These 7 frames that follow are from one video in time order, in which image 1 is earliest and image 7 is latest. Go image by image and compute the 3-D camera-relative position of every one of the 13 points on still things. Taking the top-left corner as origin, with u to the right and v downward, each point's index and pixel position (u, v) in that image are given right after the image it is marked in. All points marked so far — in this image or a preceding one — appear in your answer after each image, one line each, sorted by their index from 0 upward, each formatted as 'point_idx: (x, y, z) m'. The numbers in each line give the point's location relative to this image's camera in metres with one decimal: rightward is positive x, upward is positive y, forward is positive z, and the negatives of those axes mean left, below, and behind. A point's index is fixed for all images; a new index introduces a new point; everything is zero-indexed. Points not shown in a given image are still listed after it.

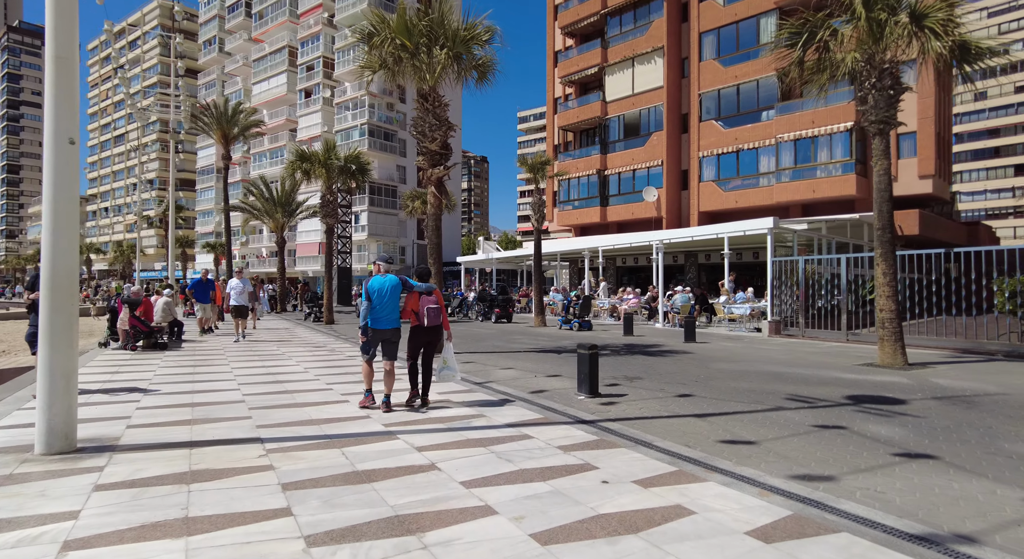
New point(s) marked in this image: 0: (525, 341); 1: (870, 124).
0: (+0.4, -1.6, +15.2) m
1: (+6.2, +2.7, +10.3) m
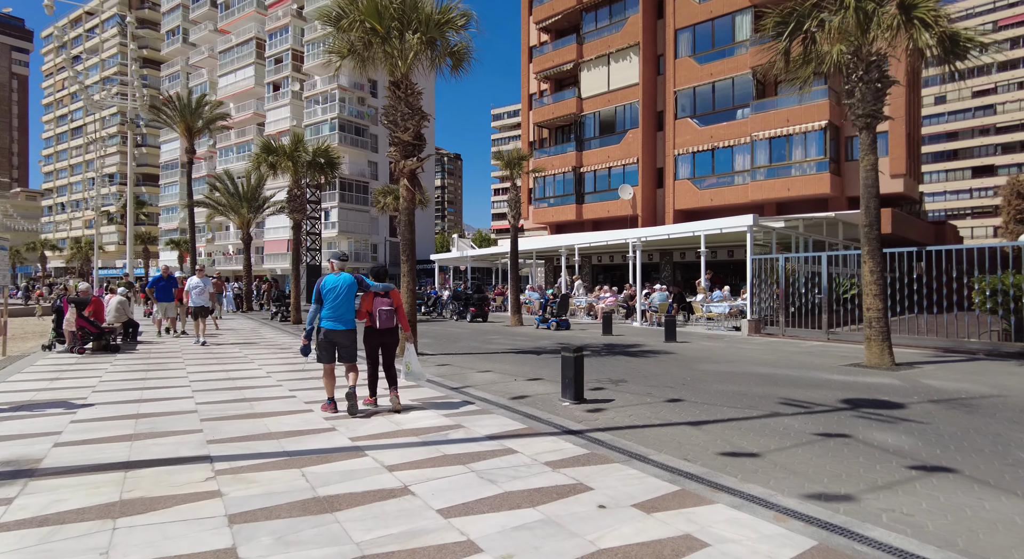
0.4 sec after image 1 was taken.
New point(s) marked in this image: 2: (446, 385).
0: (-0.2, -1.5, +14.7) m
1: (+5.8, +2.7, +10.1) m
2: (-0.9, -1.5, +8.6) m
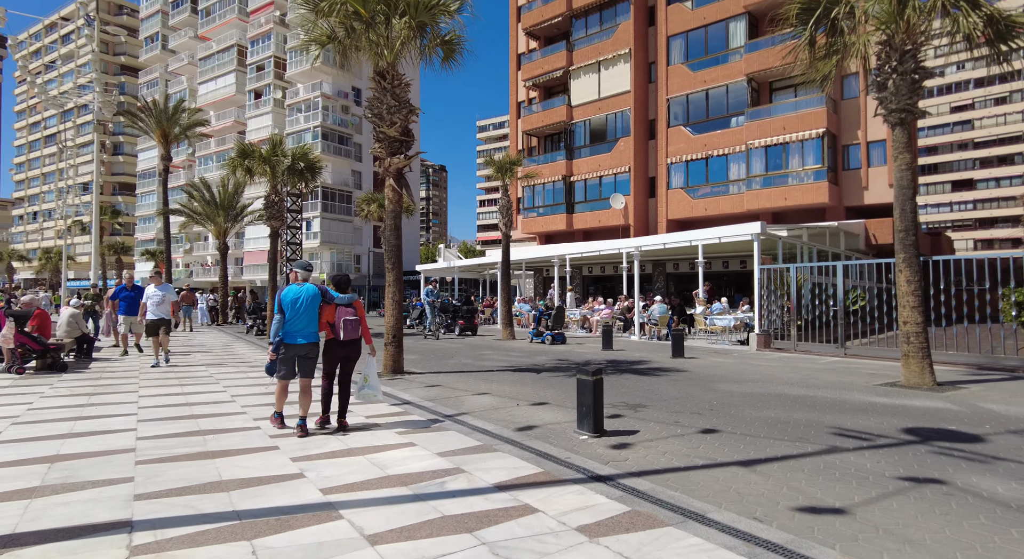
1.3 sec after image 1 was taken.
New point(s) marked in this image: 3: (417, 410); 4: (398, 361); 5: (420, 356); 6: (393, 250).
0: (-0.4, -1.8, +13.6) m
1: (+5.8, +2.6, +9.2) m
2: (-0.9, -1.6, +7.4) m
3: (-1.2, -1.7, +7.6) m
4: (-2.1, -1.5, +10.8) m
5: (-2.2, -1.8, +14.3) m
6: (-2.1, +0.6, +10.6) m
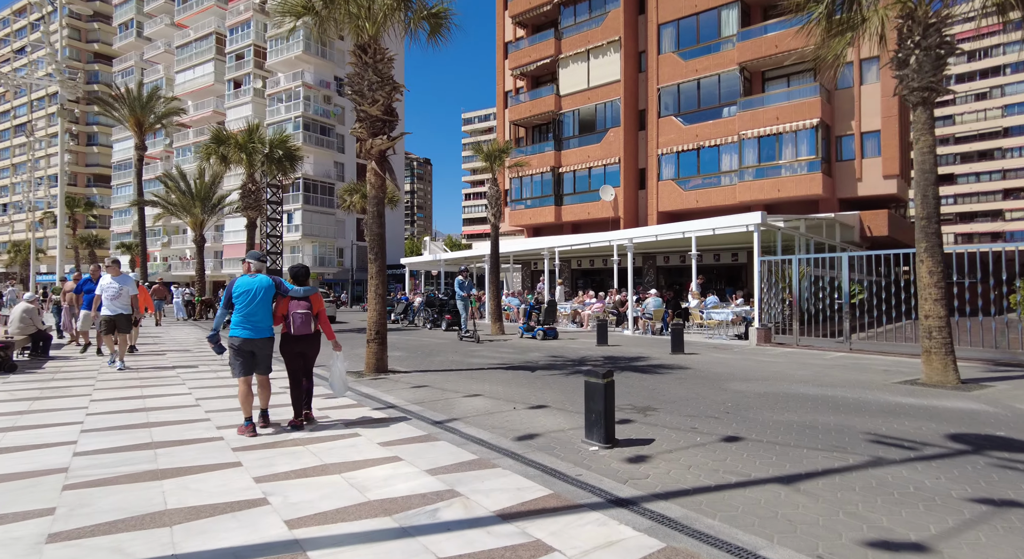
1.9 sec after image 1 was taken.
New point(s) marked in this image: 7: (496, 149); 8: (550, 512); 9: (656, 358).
0: (-0.6, -1.6, +12.8) m
1: (+5.7, +2.7, +8.5) m
2: (-1.0, -1.5, +6.6) m
3: (-1.2, -1.5, +6.8) m
4: (-2.2, -1.3, +10.0) m
5: (-2.4, -1.7, +13.6) m
6: (-2.2, +0.7, +9.8) m
7: (-0.5, +4.3, +19.9) m
8: (+0.2, -1.4, +3.7) m
9: (+2.9, -1.6, +11.9) m
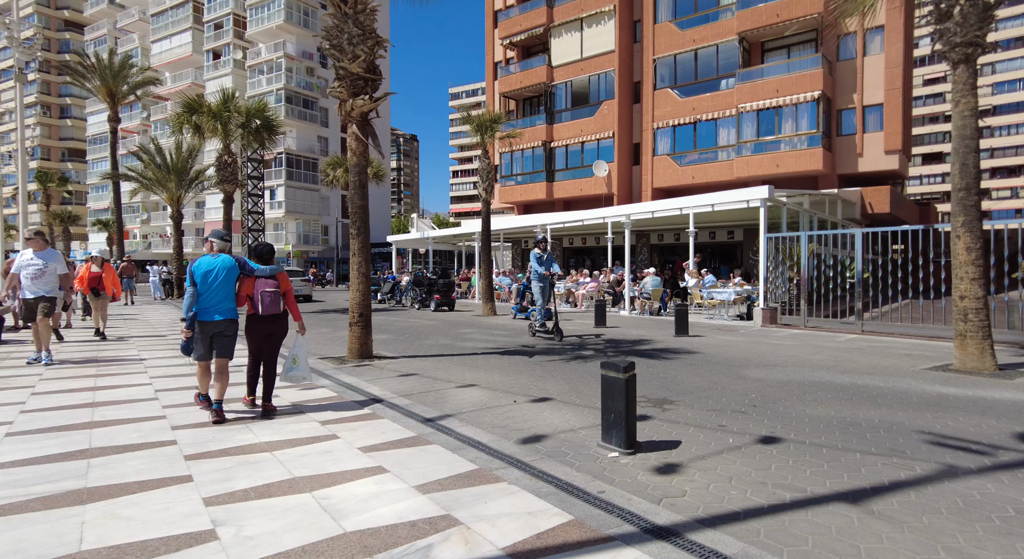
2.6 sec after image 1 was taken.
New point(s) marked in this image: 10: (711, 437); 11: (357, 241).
0: (-0.7, -1.2, +12.0) m
1: (+5.7, +3.0, +7.7) m
2: (-0.9, -1.3, +5.8) m
3: (-1.2, -1.3, +6.0) m
4: (-2.3, -1.0, +9.2) m
5: (-2.6, -1.2, +12.7) m
6: (-2.3, +1.0, +8.9) m
7: (-0.8, +5.1, +18.9) m
8: (+0.3, -1.3, +2.9) m
9: (+2.8, -1.2, +11.2) m
10: (+1.6, -1.3, +4.9) m
11: (-2.3, +0.6, +8.9) m
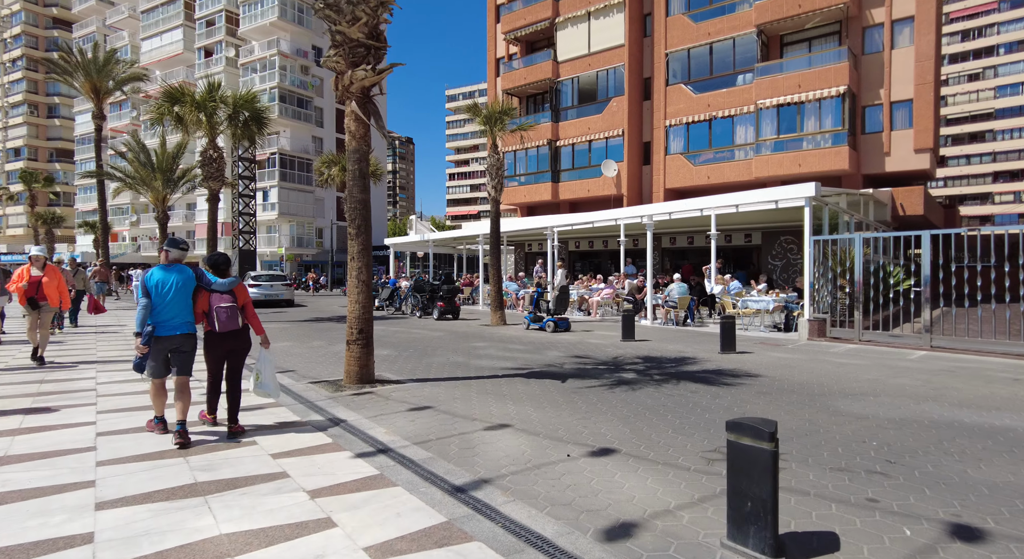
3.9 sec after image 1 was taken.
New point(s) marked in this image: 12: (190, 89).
0: (-0.3, -1.3, +10.5) m
1: (+6.1, +2.9, +6.3) m
2: (-0.5, -1.4, +4.3) m
3: (-0.8, -1.4, +4.4) m
4: (-1.9, -1.1, +7.7) m
5: (-2.2, -1.3, +11.2) m
6: (-1.9, +0.9, +7.4) m
7: (-0.5, +4.9, +17.4) m
8: (+0.7, -1.4, +1.4) m
9: (+3.1, -1.3, +9.7) m
10: (+2.1, -1.4, +3.4) m
11: (-1.9, +0.5, +7.4) m
12: (-10.1, +5.9, +18.7) m
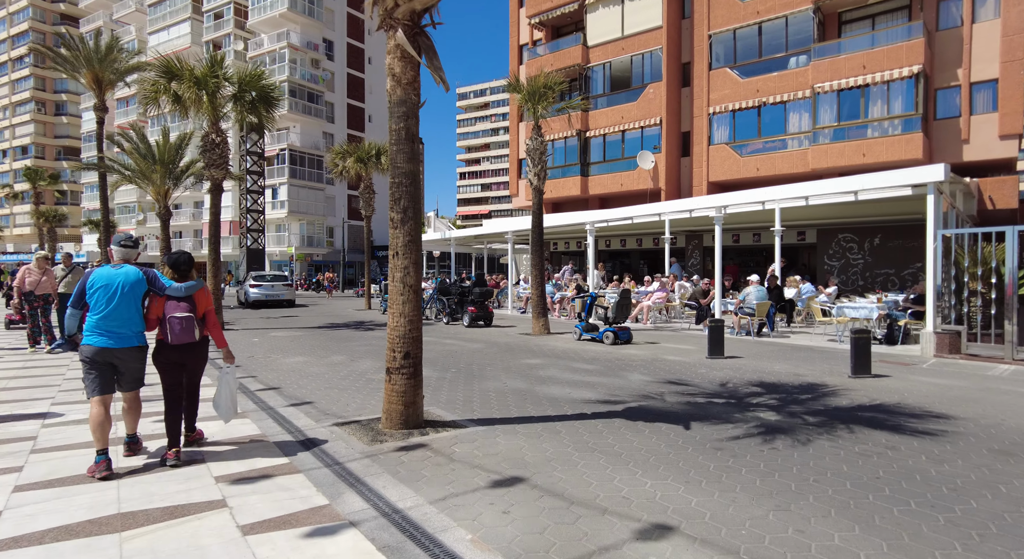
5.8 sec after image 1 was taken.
0: (+0.7, -1.4, +8.3) m
1: (+7.1, +2.8, +4.0) m
2: (+0.4, -1.4, +2.1) m
3: (+0.1, -1.5, +2.2) m
4: (-0.9, -1.2, +5.5) m
5: (-1.2, -1.4, +9.0) m
6: (-0.9, +0.9, +5.2) m
7: (+0.6, +4.8, +15.2) m
8: (+1.6, -1.4, -0.8) m
9: (+4.1, -1.4, +7.4) m
10: (+3.0, -1.4, +1.2) m
11: (-1.0, +0.4, +5.2) m
12: (-8.9, +5.9, +16.6) m
